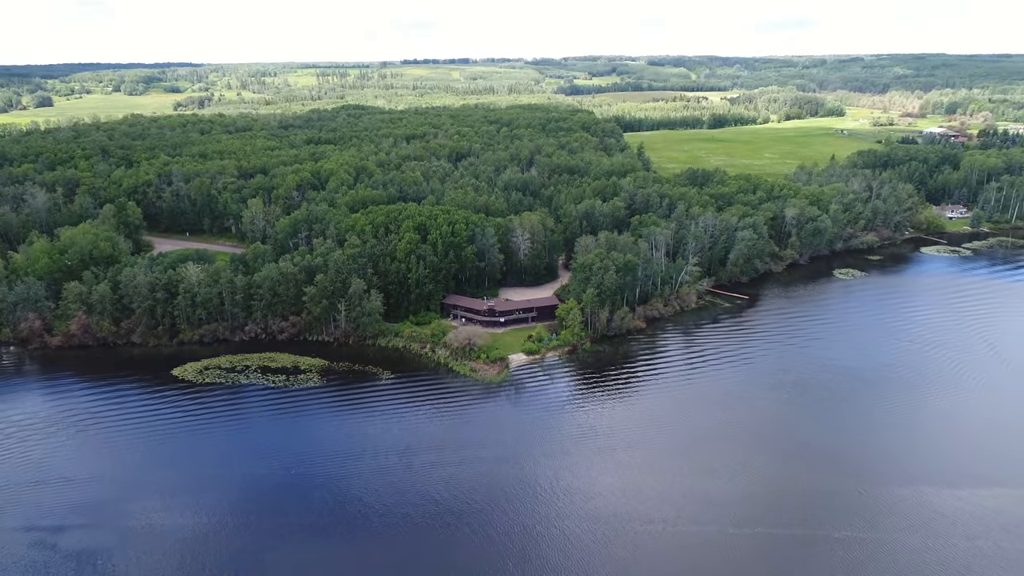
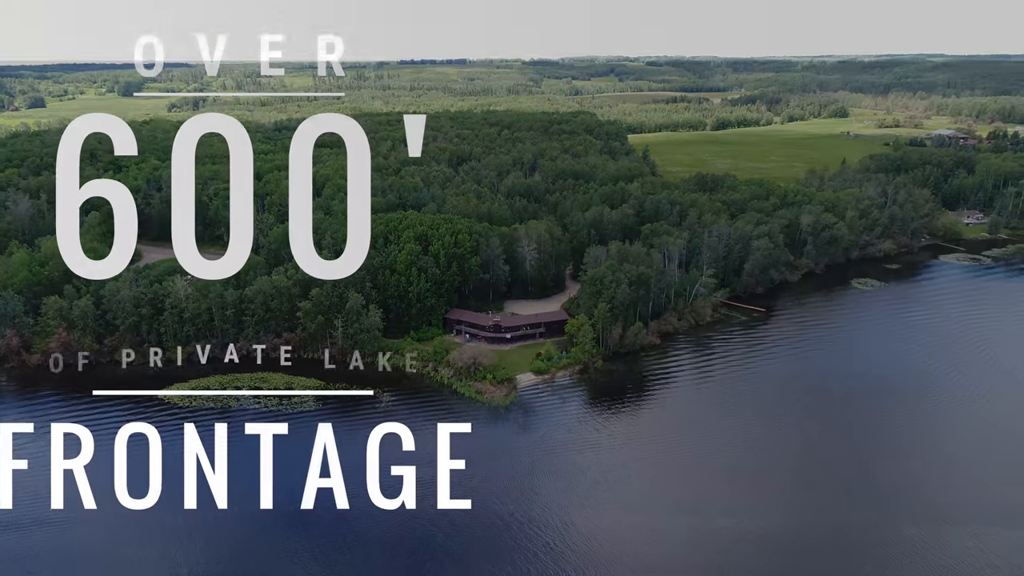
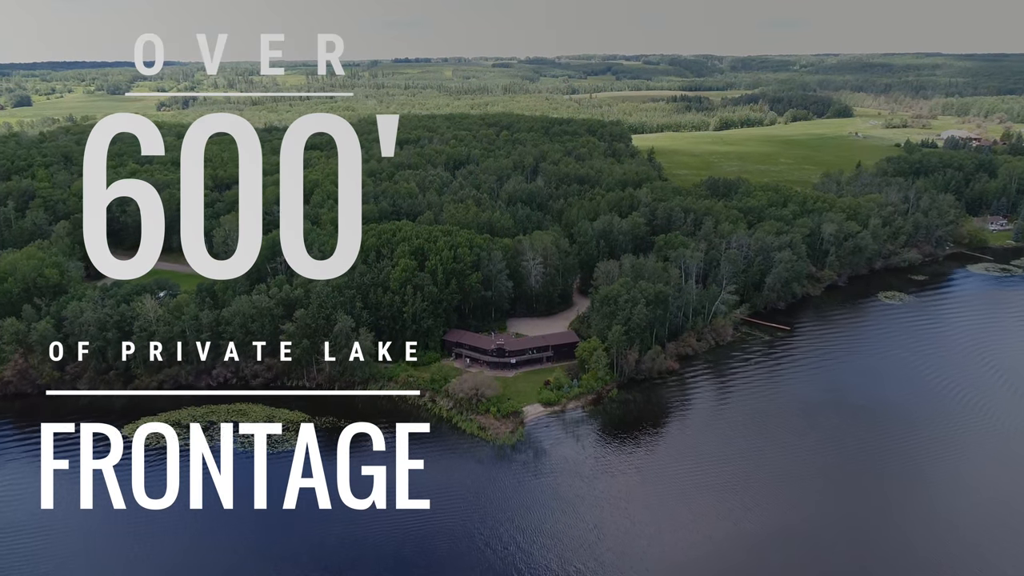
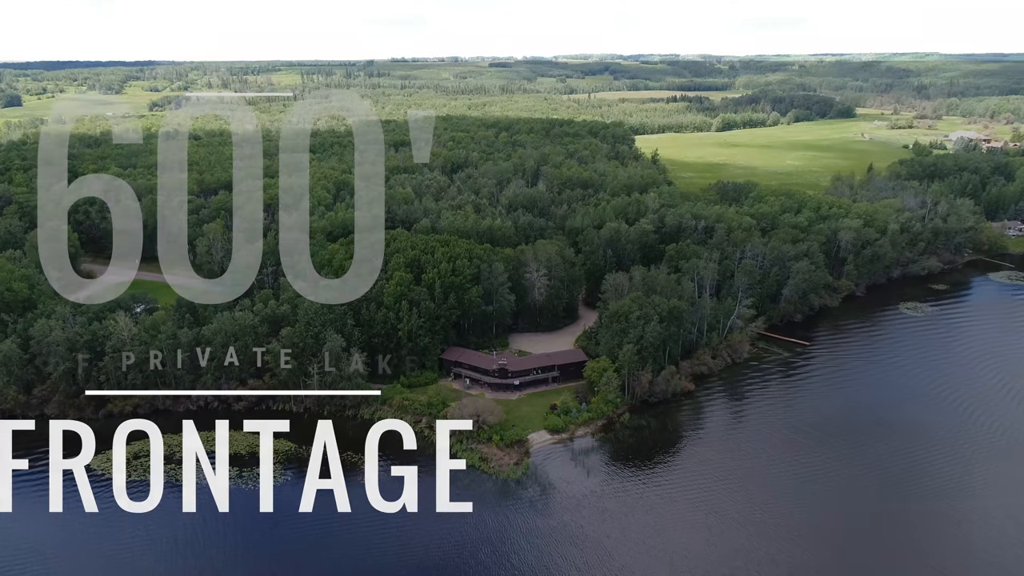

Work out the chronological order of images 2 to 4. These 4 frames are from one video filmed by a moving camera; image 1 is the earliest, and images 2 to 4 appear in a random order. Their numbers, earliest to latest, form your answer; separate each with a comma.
2, 3, 4
